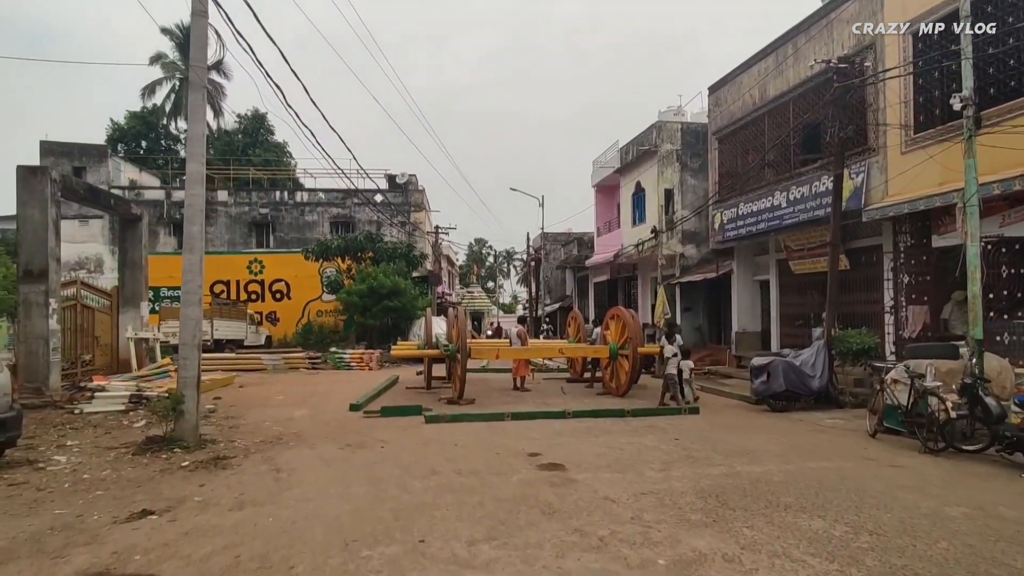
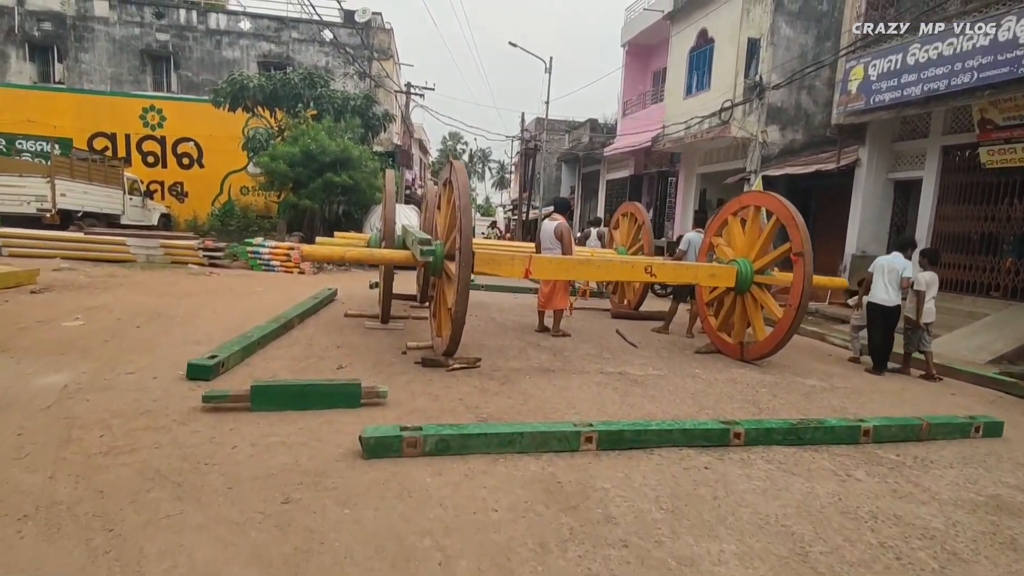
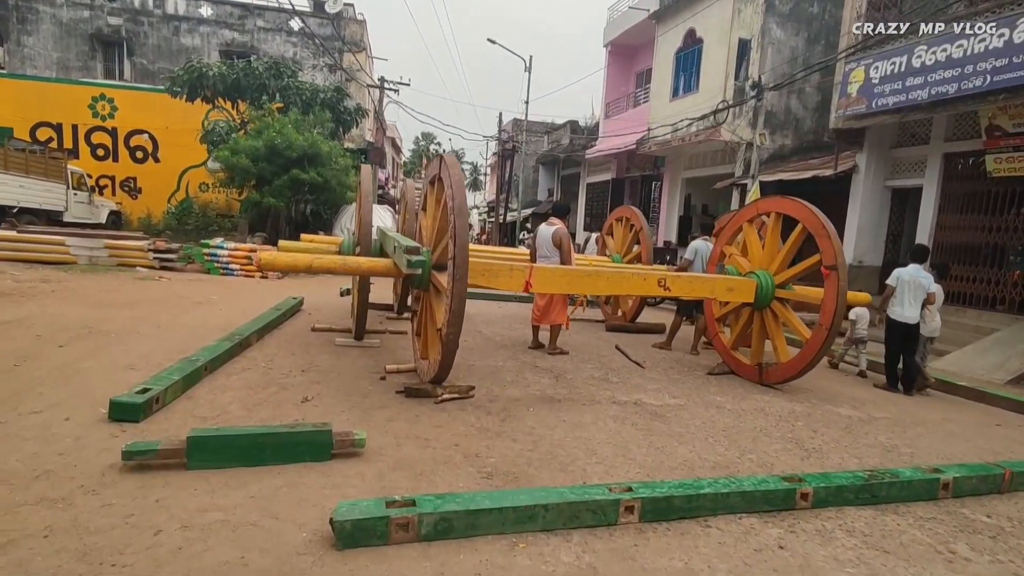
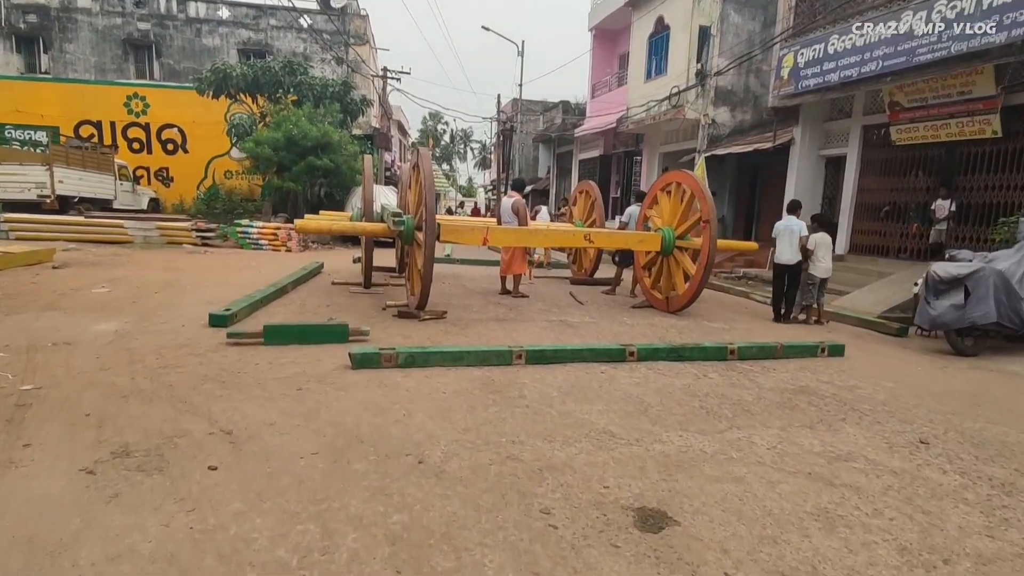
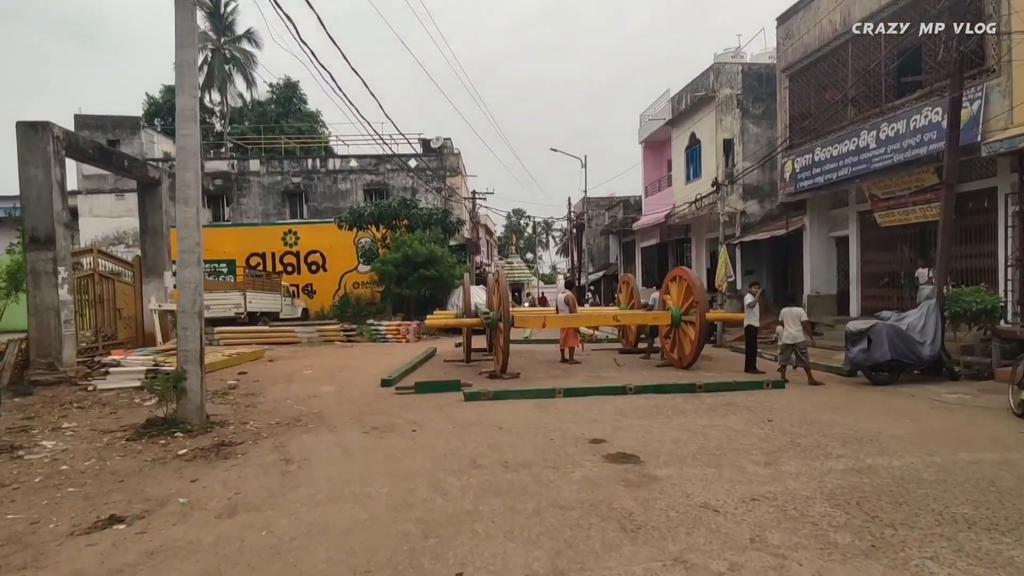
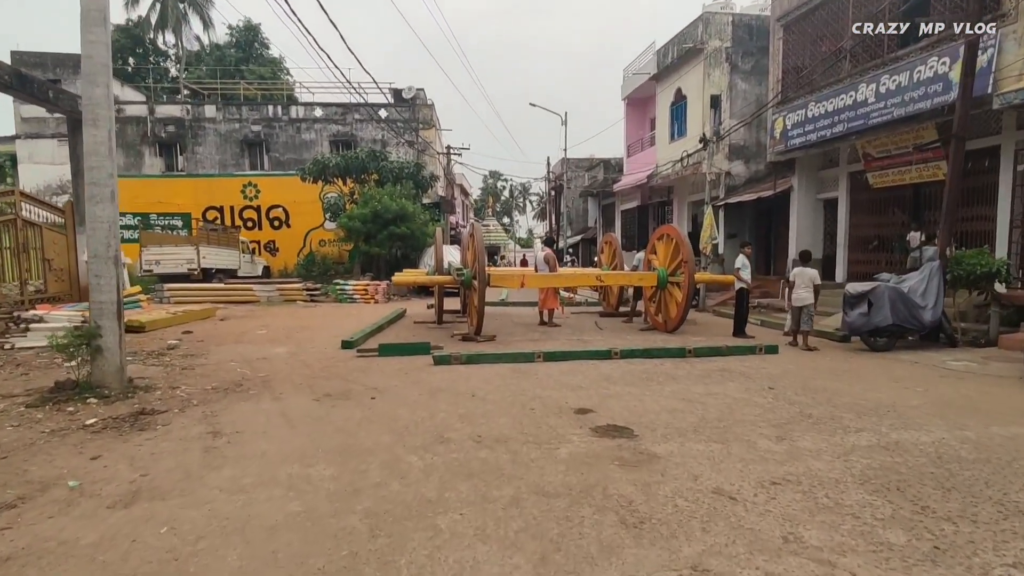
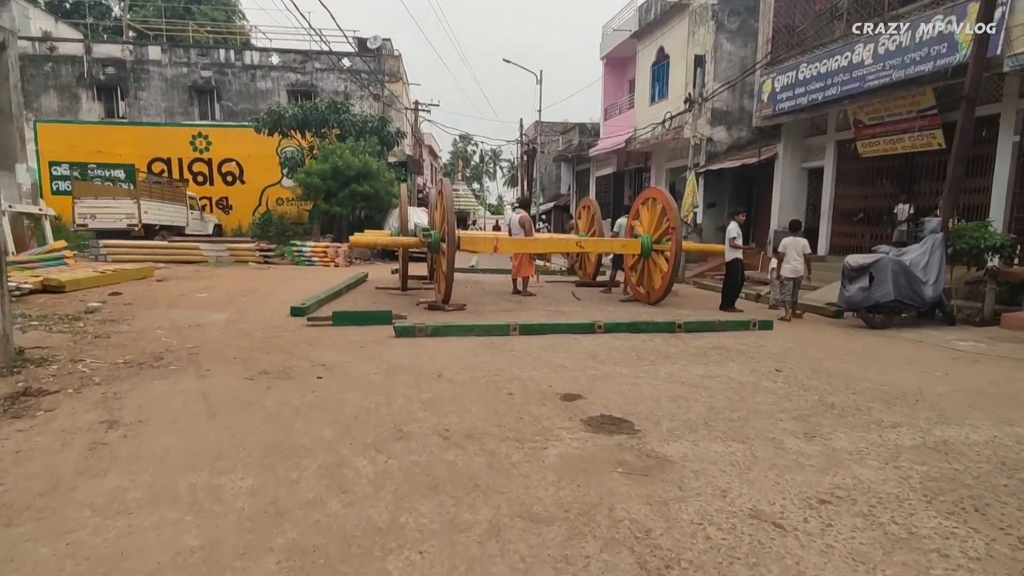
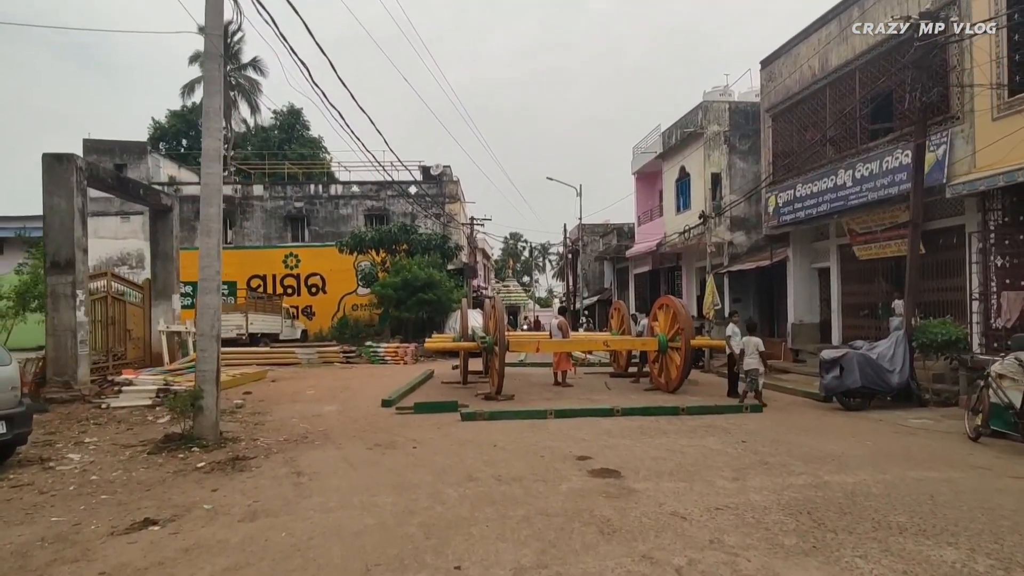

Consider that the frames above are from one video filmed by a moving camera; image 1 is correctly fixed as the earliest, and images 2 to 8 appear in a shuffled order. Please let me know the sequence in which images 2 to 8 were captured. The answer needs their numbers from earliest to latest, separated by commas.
8, 5, 6, 7, 4, 2, 3
